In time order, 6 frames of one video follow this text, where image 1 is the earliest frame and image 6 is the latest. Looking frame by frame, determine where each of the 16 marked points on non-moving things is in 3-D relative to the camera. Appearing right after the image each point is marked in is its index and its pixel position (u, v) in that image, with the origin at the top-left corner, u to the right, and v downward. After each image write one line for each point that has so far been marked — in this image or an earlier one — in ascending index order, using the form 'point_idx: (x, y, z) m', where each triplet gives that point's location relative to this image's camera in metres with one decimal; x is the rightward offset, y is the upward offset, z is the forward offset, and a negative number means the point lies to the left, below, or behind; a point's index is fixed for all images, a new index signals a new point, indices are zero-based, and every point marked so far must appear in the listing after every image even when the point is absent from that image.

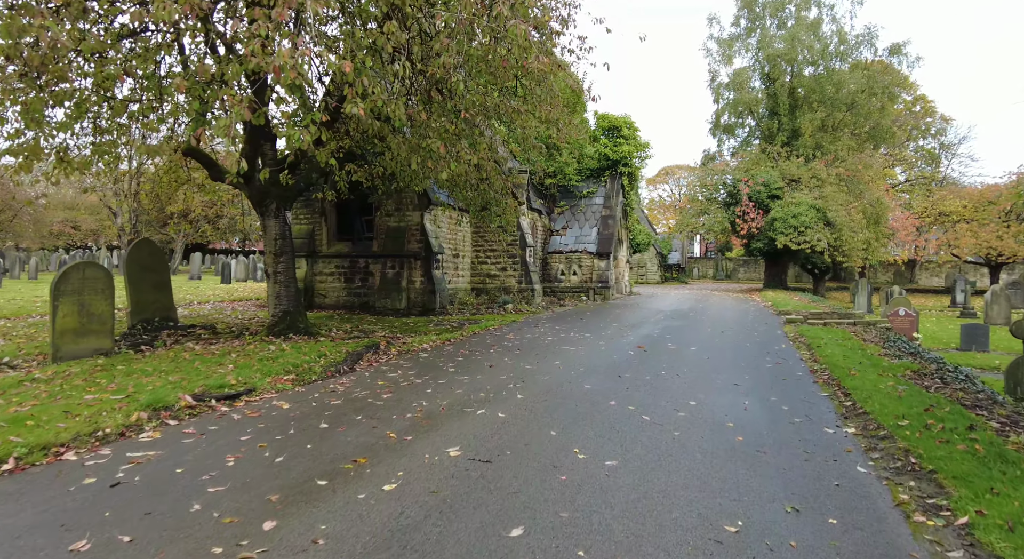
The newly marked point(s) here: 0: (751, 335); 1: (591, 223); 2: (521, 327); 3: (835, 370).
0: (+4.9, -1.1, +12.1) m
1: (+2.6, +1.9, +20.0) m
2: (+0.2, -1.0, +12.7) m
3: (+4.5, -1.3, +8.2) m
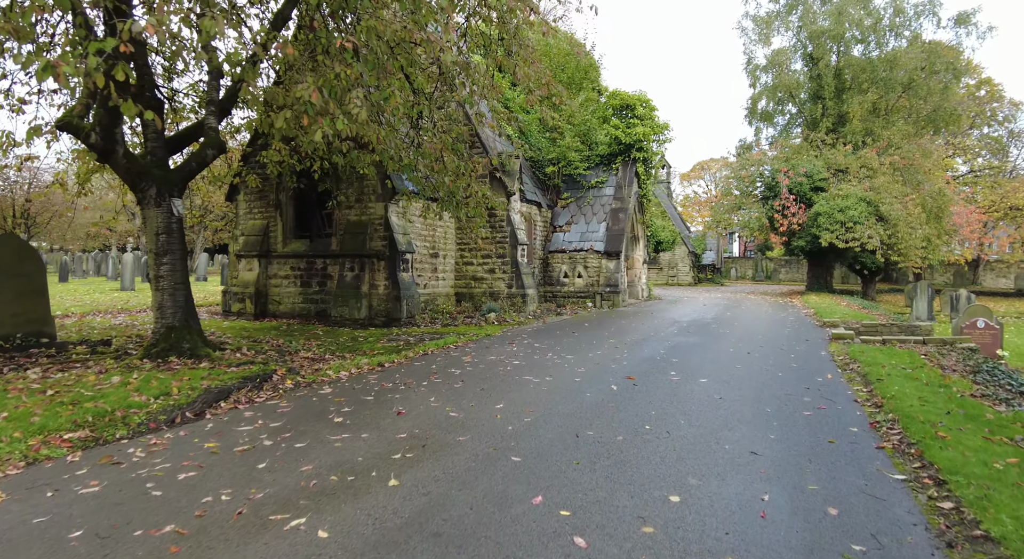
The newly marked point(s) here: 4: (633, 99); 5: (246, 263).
0: (+4.3, -1.2, +9.3) m
1: (+2.5, +1.8, +17.3) m
2: (-0.4, -1.1, +10.2) m
3: (+3.7, -1.3, +5.4) m
4: (+3.6, +5.4, +17.6) m
5: (-6.4, +0.4, +14.1) m
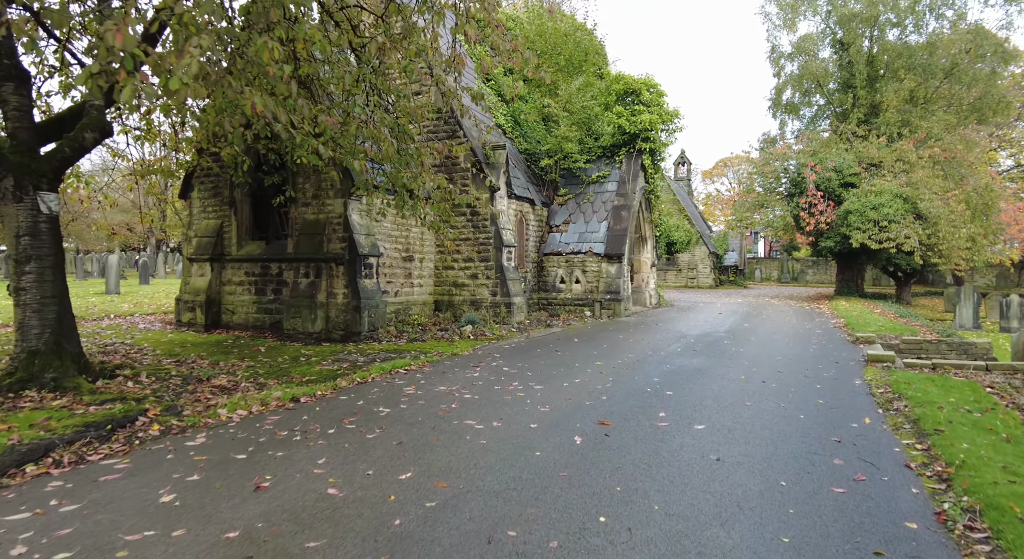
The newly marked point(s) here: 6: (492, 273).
0: (+3.7, -1.4, +7.4) m
1: (+2.3, +1.7, +15.5) m
2: (-0.9, -1.3, +8.5) m
3: (+3.0, -1.5, +3.5) m
4: (+3.3, +5.2, +15.7) m
5: (-6.7, +0.3, +12.7) m
6: (-0.4, +0.2, +13.1) m
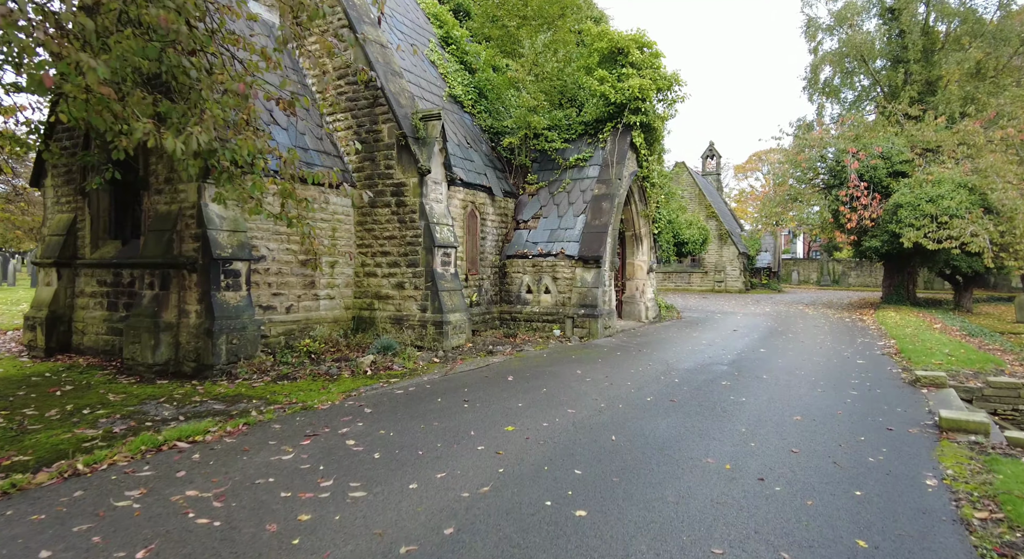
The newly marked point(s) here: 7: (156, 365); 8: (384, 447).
0: (+2.3, -1.6, +4.1) m
1: (+1.3, +1.5, +12.2) m
2: (-2.2, -1.5, +5.4) m
3: (+1.3, -1.7, +0.3) m
4: (+2.4, +5.0, +12.4) m
5: (-7.8, +0.1, +9.9) m
6: (-1.5, 0.0, +10.0) m
7: (-4.9, -1.2, +8.2) m
8: (-1.1, -1.5, +5.2) m
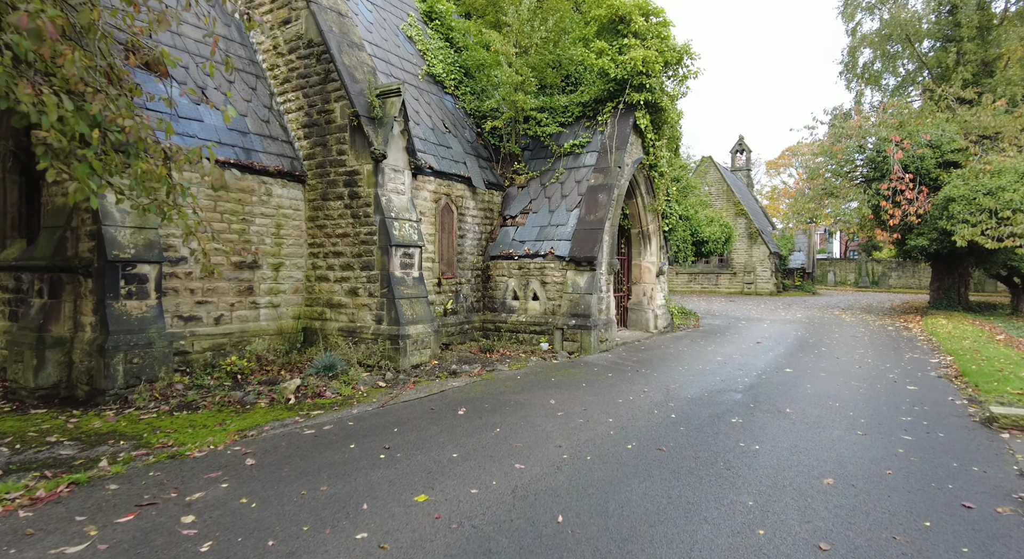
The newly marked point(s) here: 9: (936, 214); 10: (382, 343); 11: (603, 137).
0: (+1.6, -1.7, +2.4) m
1: (+1.0, +1.4, +10.5) m
2: (-2.9, -1.5, +3.9) m
3: (+0.4, -1.8, -1.4) m
4: (+2.1, +4.9, +10.7) m
5: (-8.2, 0.0, +8.7) m
6: (-1.9, -0.1, +8.5) m
7: (-5.4, -1.3, +6.8) m
8: (-1.8, -1.5, +3.7) m
9: (+13.1, +2.0, +18.3) m
10: (-1.8, -0.9, +8.3) m
11: (+1.7, +2.6, +10.8) m
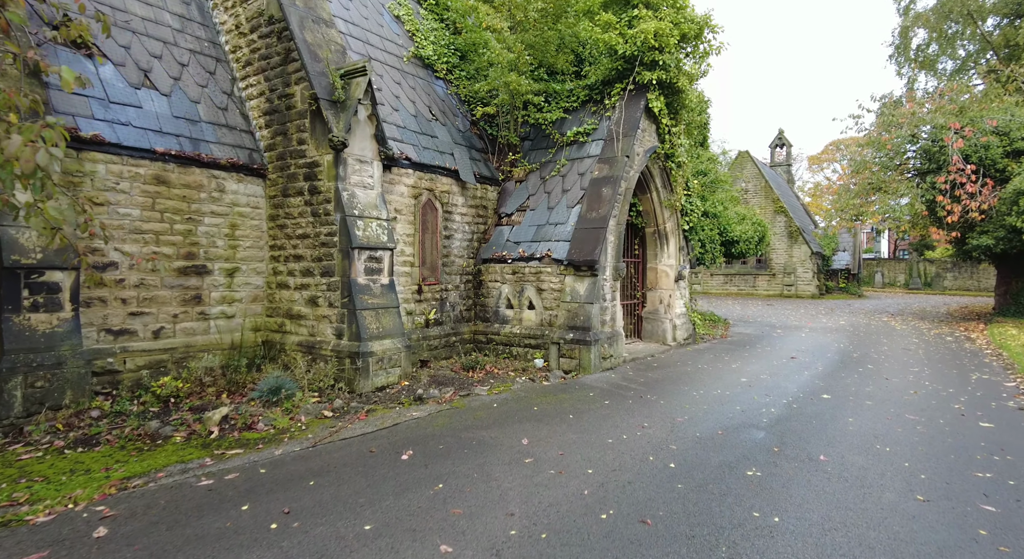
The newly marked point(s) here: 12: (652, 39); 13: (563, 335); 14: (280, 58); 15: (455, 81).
0: (+1.0, -1.8, +1.0) m
1: (+0.9, +1.3, +9.2) m
2: (-3.4, -1.6, +2.8) m
3: (-0.4, -1.9, -2.6) m
4: (+2.0, +4.8, +9.3) m
5: (-8.4, -0.1, +8.0) m
6: (-2.2, -0.2, +7.4) m
7: (-5.7, -1.4, +5.9) m
8: (-2.3, -1.6, +2.6) m
9: (+13.5, +1.9, +16.2) m
10: (-2.0, -1.0, +7.1) m
11: (+1.6, +2.5, +9.5) m
12: (+2.2, +3.7, +9.1) m
13: (+0.8, -0.8, +8.5) m
14: (-3.1, +3.0, +7.9) m
15: (-1.0, +3.6, +10.7) m
